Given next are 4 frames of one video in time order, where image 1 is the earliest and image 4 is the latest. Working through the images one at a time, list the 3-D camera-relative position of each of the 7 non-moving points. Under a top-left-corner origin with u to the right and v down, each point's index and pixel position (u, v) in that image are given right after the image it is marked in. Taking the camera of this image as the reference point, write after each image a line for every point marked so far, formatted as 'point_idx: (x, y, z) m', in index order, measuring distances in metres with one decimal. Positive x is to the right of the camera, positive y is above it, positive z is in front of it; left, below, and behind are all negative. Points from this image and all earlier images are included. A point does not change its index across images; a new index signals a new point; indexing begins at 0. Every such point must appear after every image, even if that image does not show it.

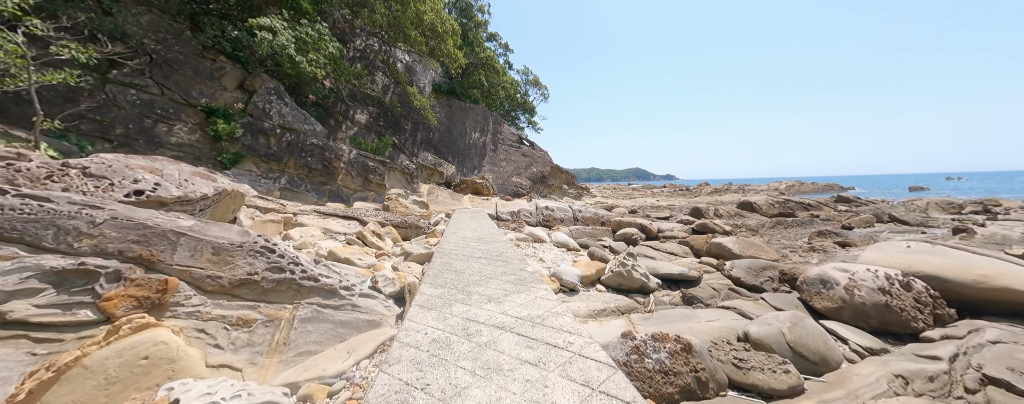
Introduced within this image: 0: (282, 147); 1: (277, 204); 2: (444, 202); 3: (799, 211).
0: (-6.8, +1.6, +7.9) m
1: (-4.3, 0.0, +4.8) m
2: (-2.7, 0.0, +10.7) m
3: (+18.3, -0.6, +17.1) m
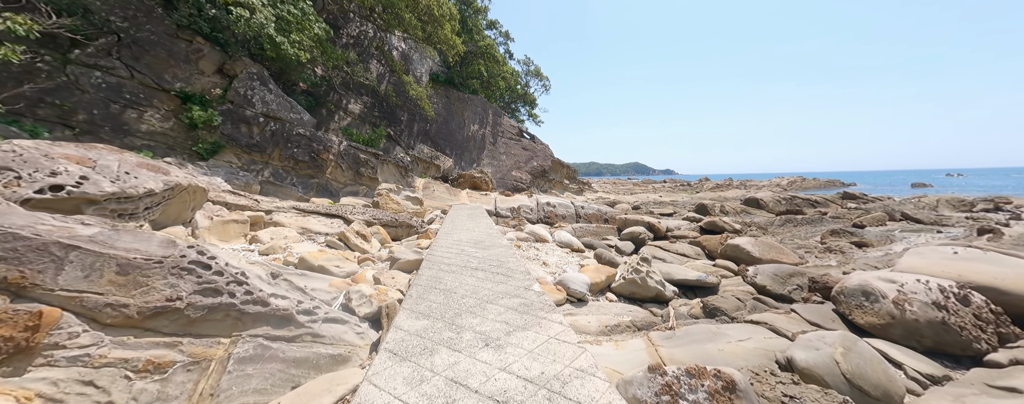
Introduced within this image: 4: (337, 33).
0: (-6.8, +1.8, +7.4) m
1: (-4.2, 0.0, +4.3) m
2: (-2.7, +0.2, +10.2) m
3: (+18.3, -0.4, +16.7) m
4: (-8.7, +8.4, +13.3) m
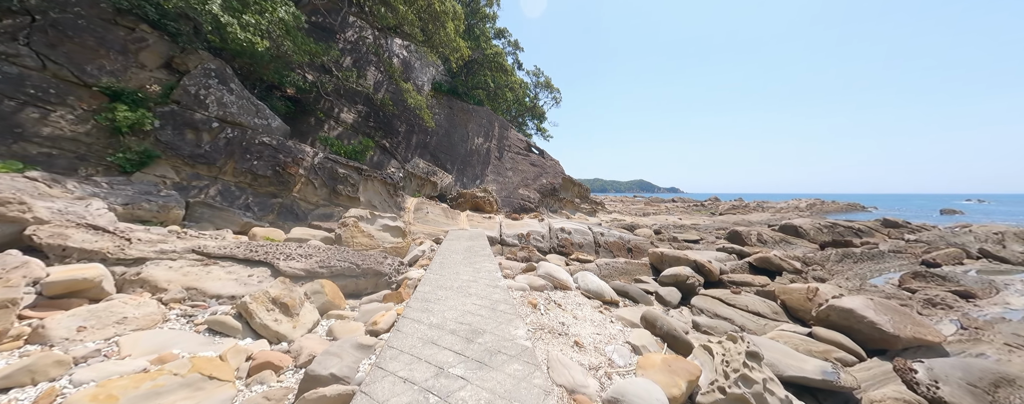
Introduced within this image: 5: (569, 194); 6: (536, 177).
0: (-6.5, +1.2, +5.9) m
1: (-4.1, -0.4, +2.8) m
2: (-2.5, -0.6, +8.6) m
3: (+18.6, -1.9, +14.7) m
4: (-8.2, +7.6, +12.3) m
5: (+3.9, +0.5, +18.2) m
6: (+1.5, +1.6, +17.3) m
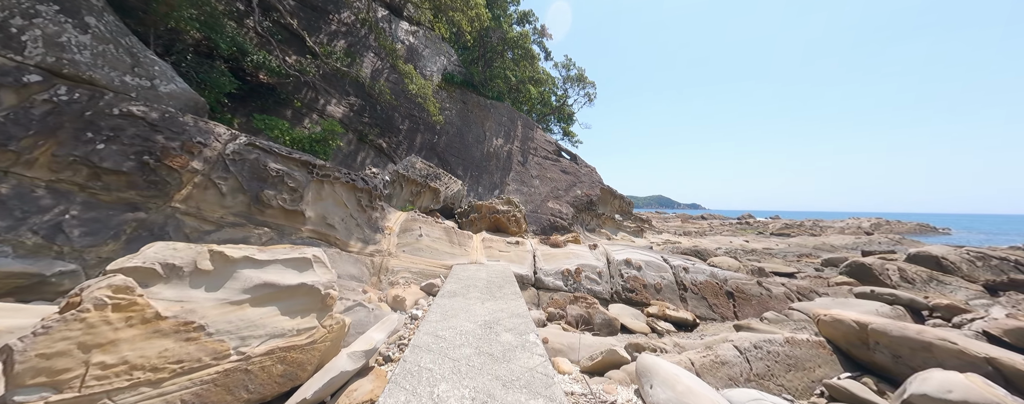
0: (-5.8, +1.1, +3.2) m
1: (-3.5, -0.4, -0.2) m
2: (-1.6, -1.0, +5.5) m
3: (+19.7, -2.7, +10.4) m
4: (-7.1, +7.0, +9.9) m
5: (+5.2, -0.4, +14.8) m
6: (+2.8, +0.8, +14.1) m
